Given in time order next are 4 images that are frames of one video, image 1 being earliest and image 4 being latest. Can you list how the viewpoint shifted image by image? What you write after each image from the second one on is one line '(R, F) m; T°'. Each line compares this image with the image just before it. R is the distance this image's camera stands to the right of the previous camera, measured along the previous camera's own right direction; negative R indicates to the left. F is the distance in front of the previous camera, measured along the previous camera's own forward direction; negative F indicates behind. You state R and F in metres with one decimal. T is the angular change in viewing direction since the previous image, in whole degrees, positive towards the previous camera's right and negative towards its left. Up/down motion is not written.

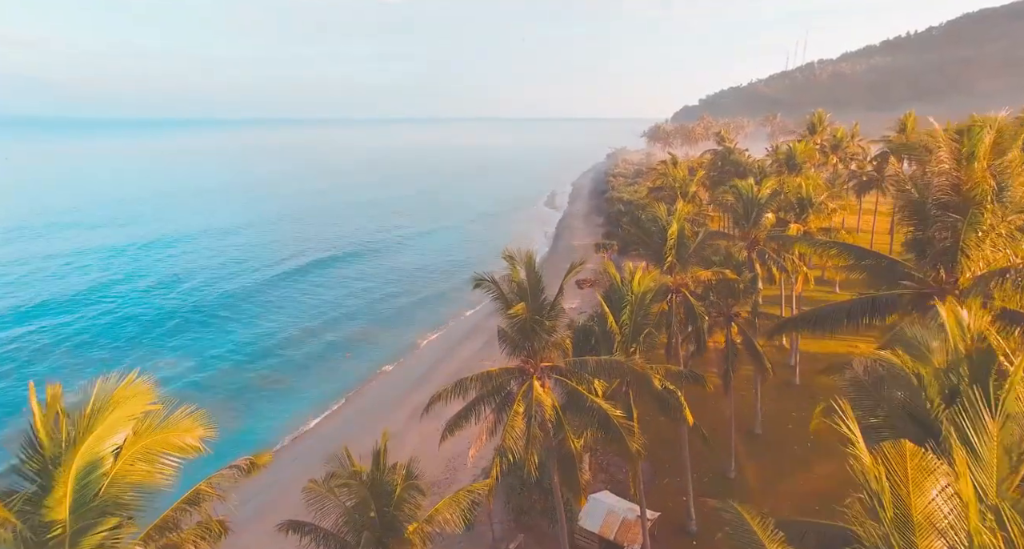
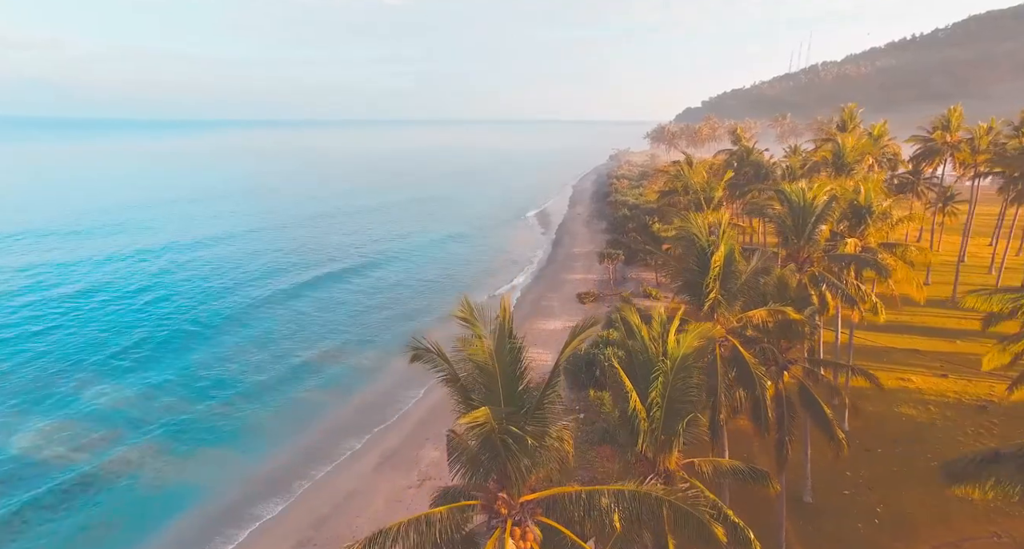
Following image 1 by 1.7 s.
(+0.5, +4.9) m; 0°
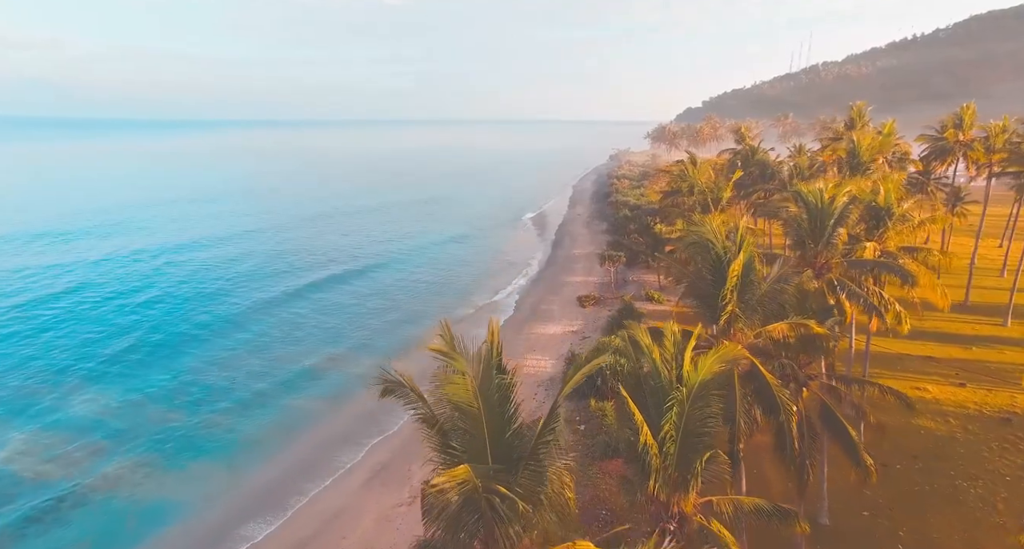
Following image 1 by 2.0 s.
(+0.1, +1.2) m; 0°
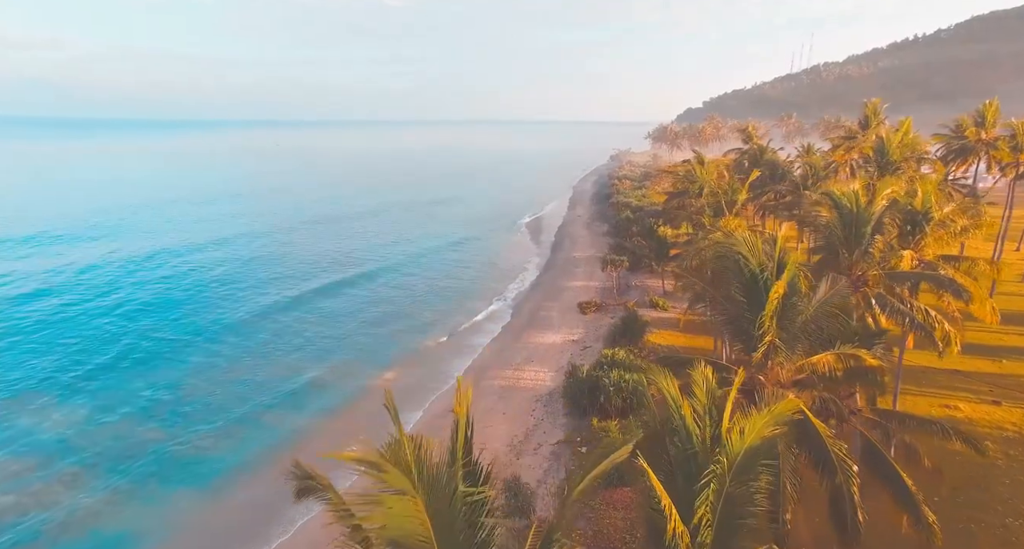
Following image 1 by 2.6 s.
(+0.2, +2.0) m; 0°
